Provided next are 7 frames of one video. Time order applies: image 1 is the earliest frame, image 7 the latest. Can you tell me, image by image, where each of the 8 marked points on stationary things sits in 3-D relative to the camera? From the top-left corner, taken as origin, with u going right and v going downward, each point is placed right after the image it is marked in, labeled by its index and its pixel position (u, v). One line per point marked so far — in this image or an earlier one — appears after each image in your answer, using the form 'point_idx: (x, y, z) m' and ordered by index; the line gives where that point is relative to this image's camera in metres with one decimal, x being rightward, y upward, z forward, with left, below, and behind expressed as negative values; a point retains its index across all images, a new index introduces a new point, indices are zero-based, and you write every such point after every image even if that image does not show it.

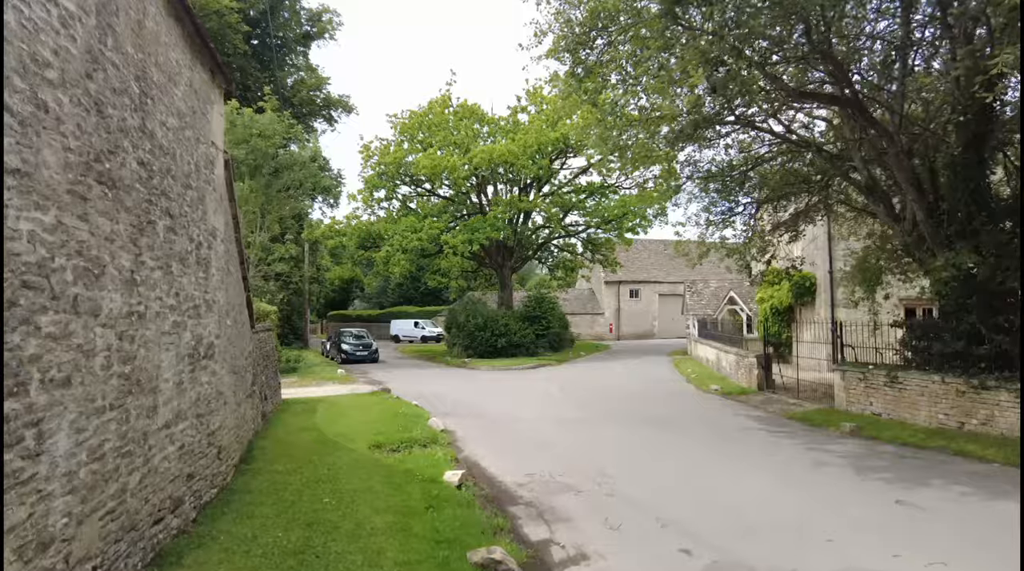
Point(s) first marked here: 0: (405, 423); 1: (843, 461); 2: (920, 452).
0: (-1.9, -2.5, +11.7) m
1: (+4.7, -2.5, +9.3) m
2: (+6.3, -2.6, +10.0) m
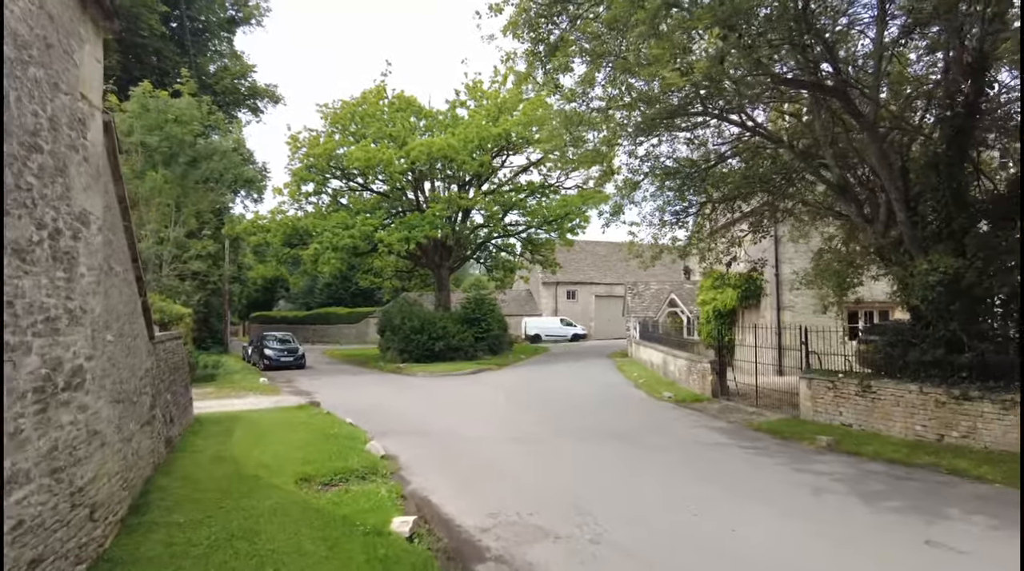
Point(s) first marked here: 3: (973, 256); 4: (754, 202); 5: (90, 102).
0: (-2.6, -2.5, +10.1) m
1: (+4.2, -2.6, +8.4) m
2: (+5.7, -2.6, +9.2) m
3: (+7.3, +0.5, +10.4) m
4: (+6.1, +2.1, +16.8) m
5: (-3.4, +1.5, +5.3) m
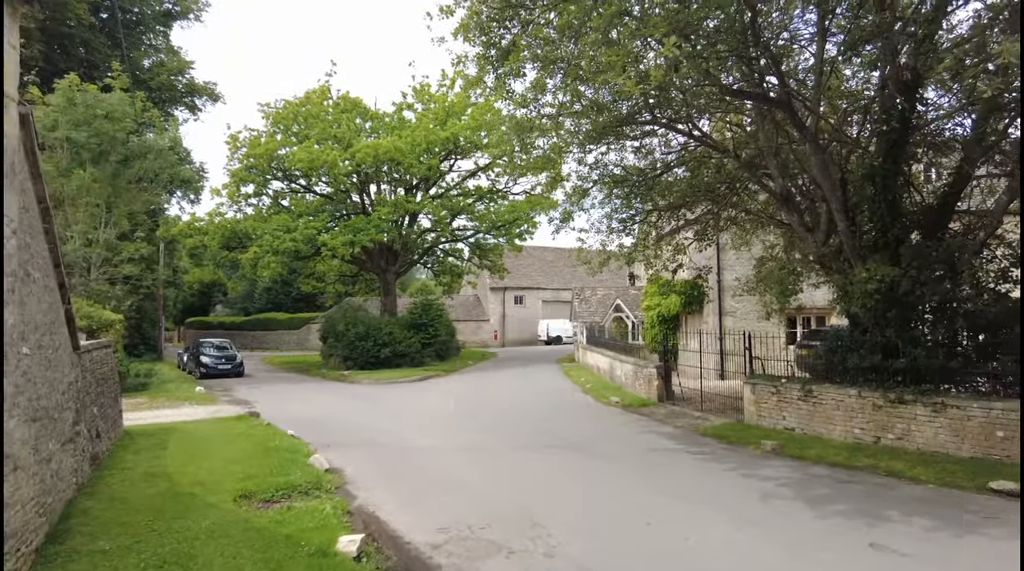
0: (-3.4, -2.6, +9.6) m
1: (+3.6, -2.7, +8.5) m
2: (+5.0, -2.7, +9.5) m
3: (+6.5, +0.4, +10.8) m
4: (+4.8, +1.9, +17.0) m
5: (-3.7, +1.4, +4.8) m
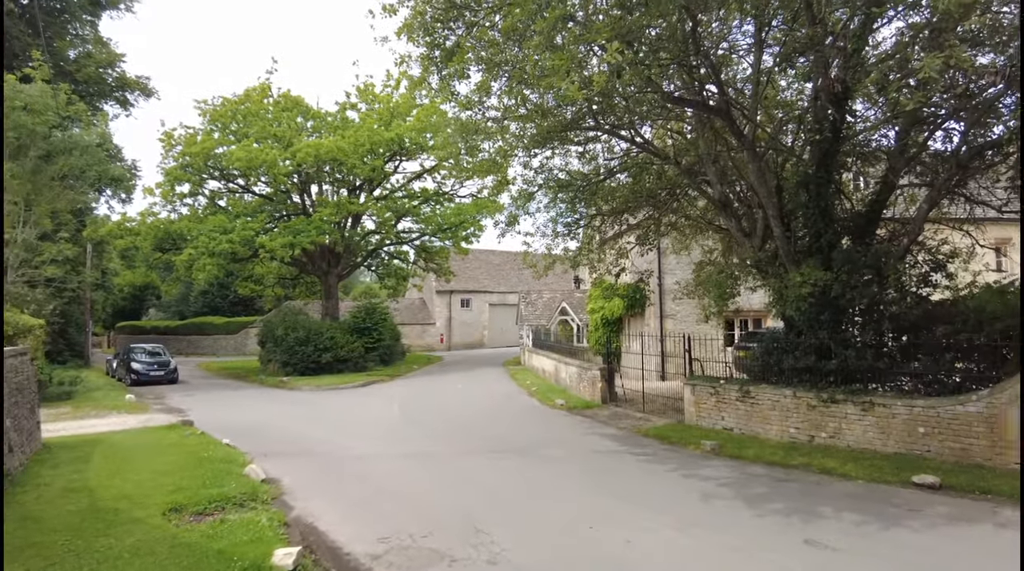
0: (-4.2, -2.7, +9.2) m
1: (+2.9, -2.7, +8.7) m
2: (+4.1, -2.8, +9.8) m
3: (+5.6, +0.3, +11.2) m
4: (+3.4, +1.8, +17.3) m
5: (-4.1, +1.4, +4.4) m
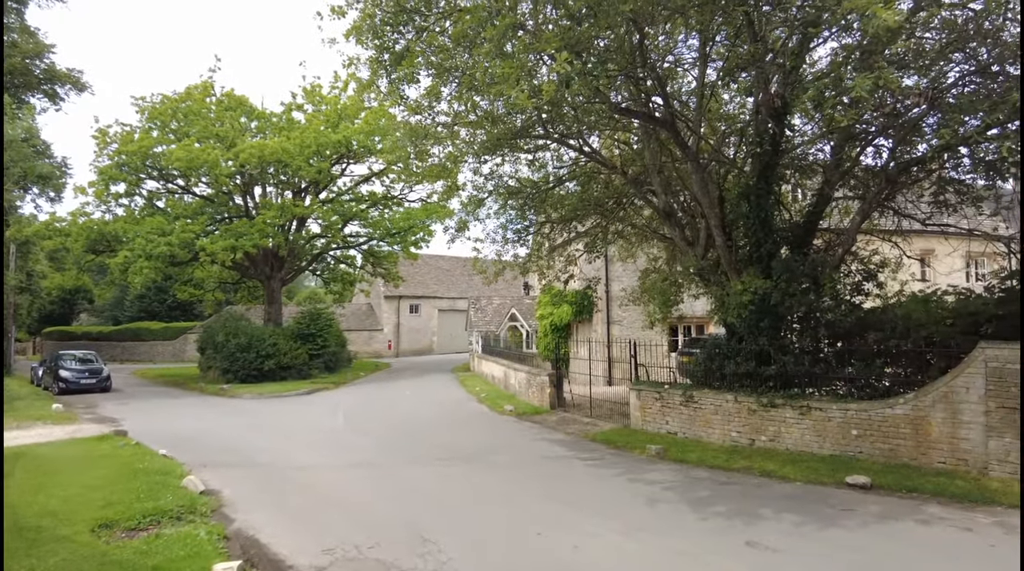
0: (-4.9, -2.7, +8.9) m
1: (+2.2, -2.8, +8.9) m
2: (+3.4, -2.9, +10.0) m
3: (+4.7, +0.1, +11.6) m
4: (+2.0, +1.7, +17.5) m
5: (-4.5, +1.4, +4.1) m
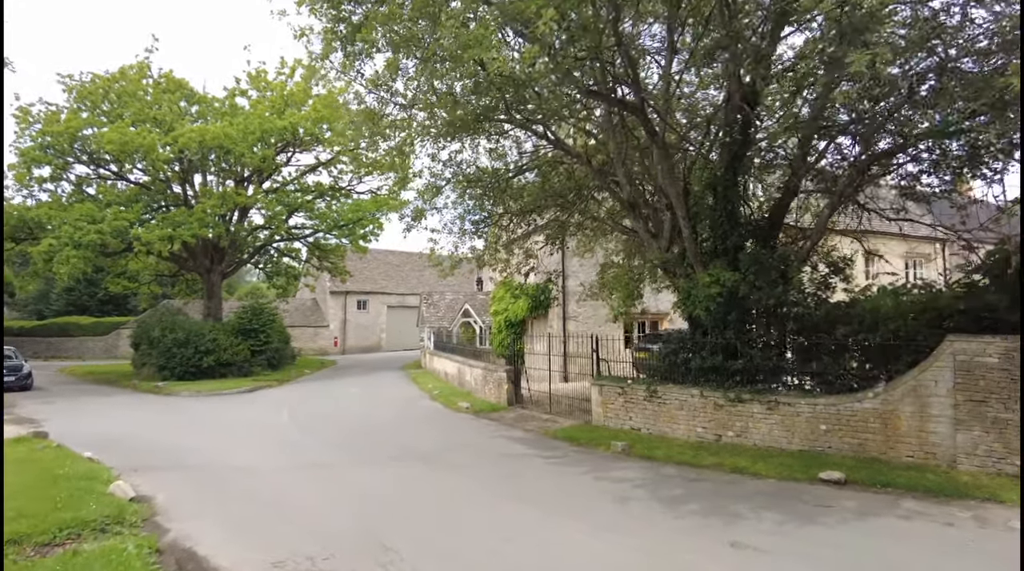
0: (-5.3, -2.5, +7.9) m
1: (+1.7, -2.7, +8.5) m
2: (+2.8, -2.8, +9.7) m
3: (+4.1, +0.3, +11.4) m
4: (+0.9, +1.8, +17.1) m
5: (-4.5, +1.6, +3.2) m
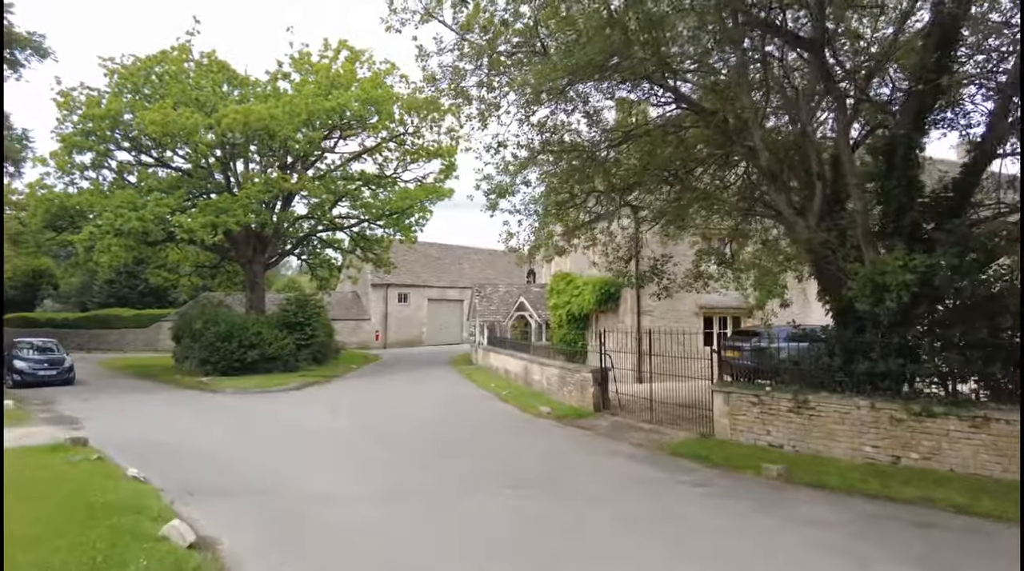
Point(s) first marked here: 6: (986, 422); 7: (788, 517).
0: (-3.7, -2.3, +6.0) m
1: (+3.4, -2.5, +6.3) m
2: (+4.6, -2.6, +7.5) m
3: (+5.9, +0.5, +9.0) m
4: (+3.0, +2.1, +14.9) m
5: (-3.0, +1.7, +1.2) m
6: (+6.2, -1.8, +8.6) m
7: (+3.1, -2.6, +7.3) m
